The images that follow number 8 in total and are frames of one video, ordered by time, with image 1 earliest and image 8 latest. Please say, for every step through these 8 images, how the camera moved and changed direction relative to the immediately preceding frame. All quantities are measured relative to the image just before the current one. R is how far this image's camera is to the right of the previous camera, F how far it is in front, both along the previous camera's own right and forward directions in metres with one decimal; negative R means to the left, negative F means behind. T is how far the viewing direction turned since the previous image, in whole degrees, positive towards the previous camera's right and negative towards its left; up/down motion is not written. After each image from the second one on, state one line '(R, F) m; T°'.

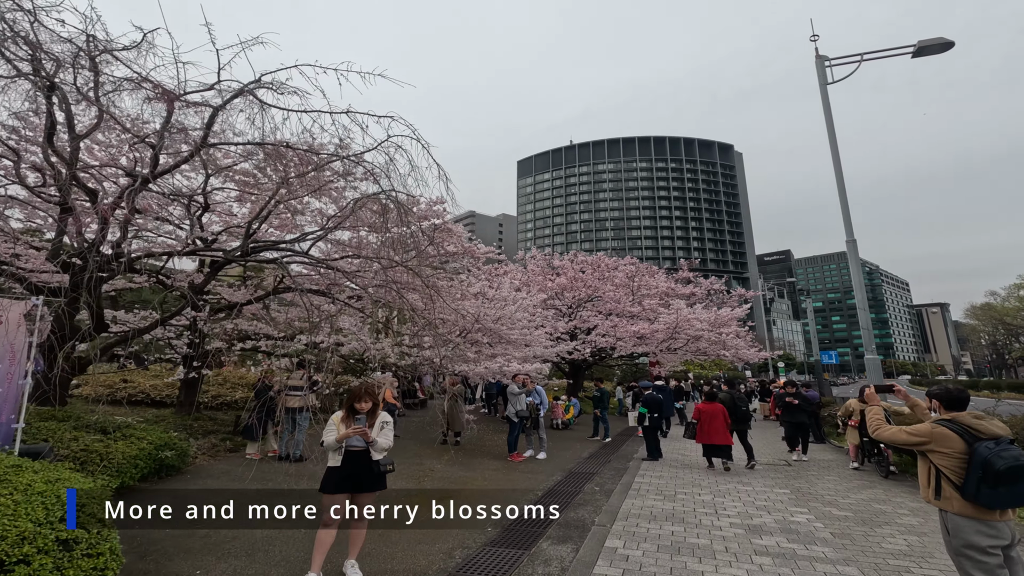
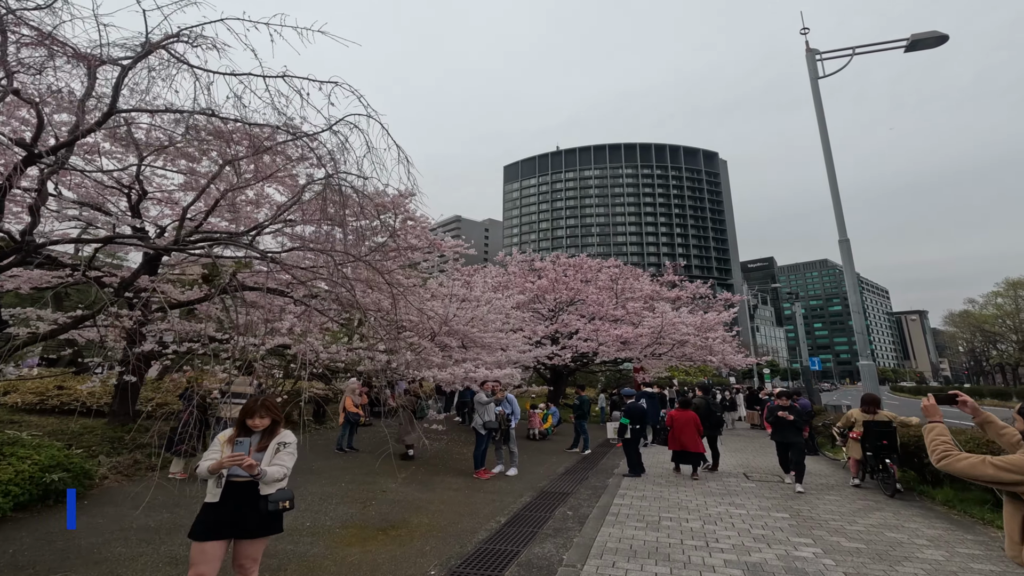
(+0.2, +0.7) m; +1°
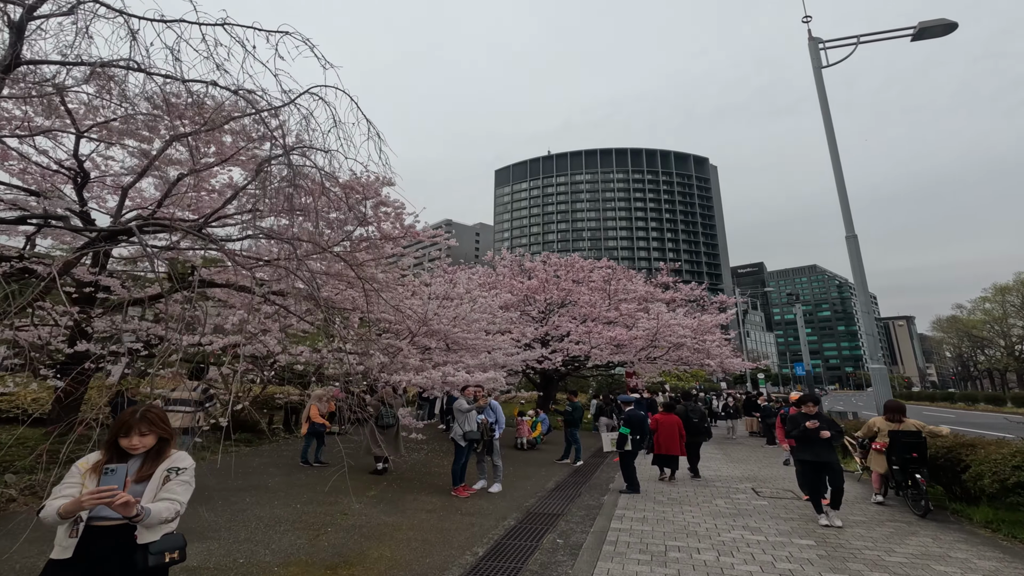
(+0.1, +0.7) m; +1°
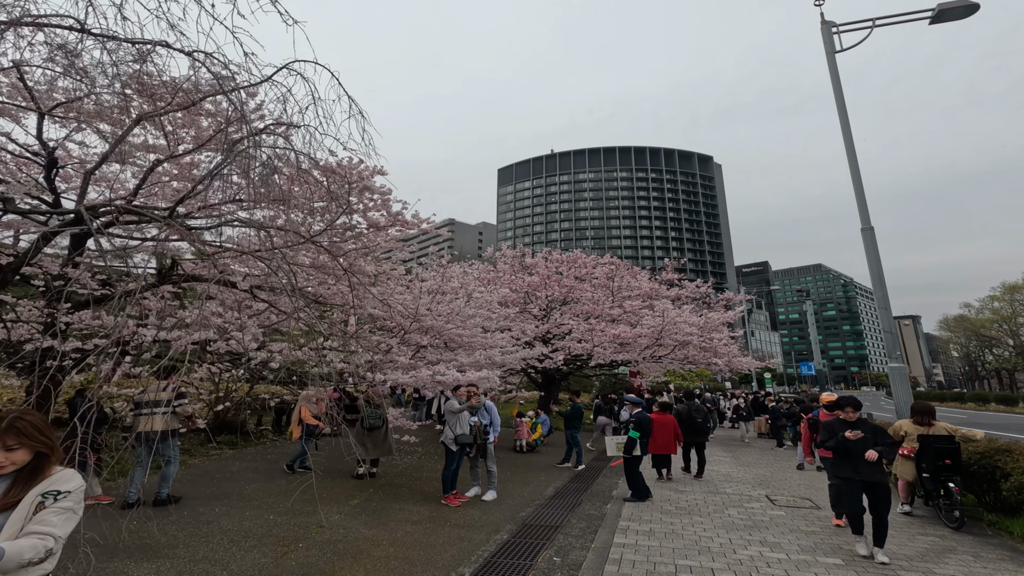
(+0.1, +0.4) m; 0°
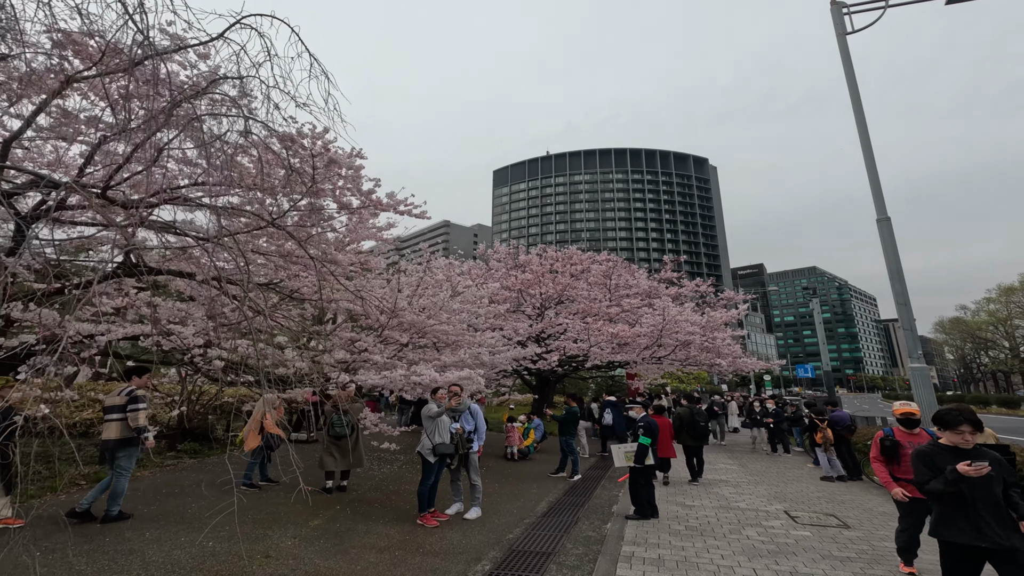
(+0.1, +0.7) m; 0°
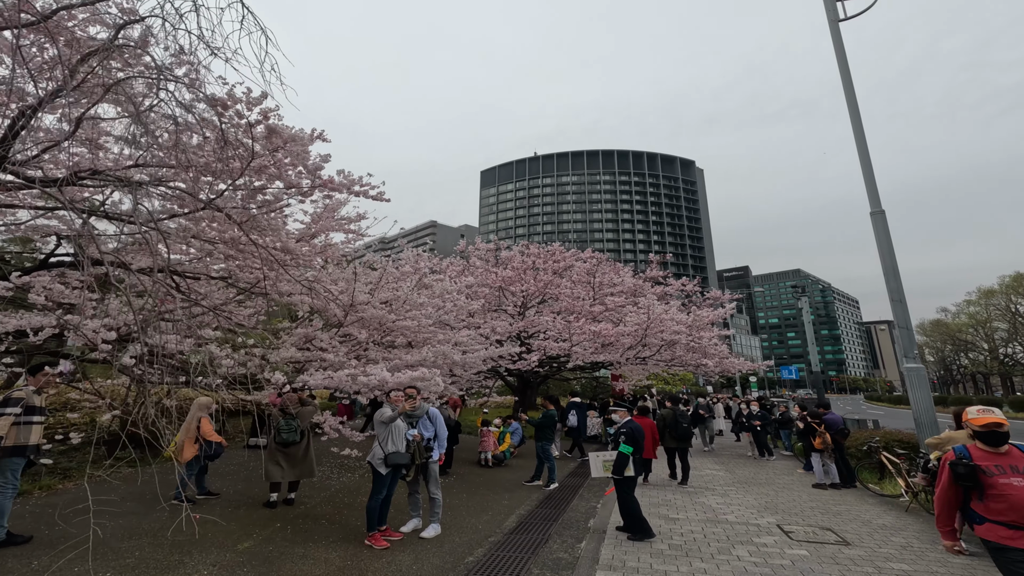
(+0.2, +0.5) m; +1°
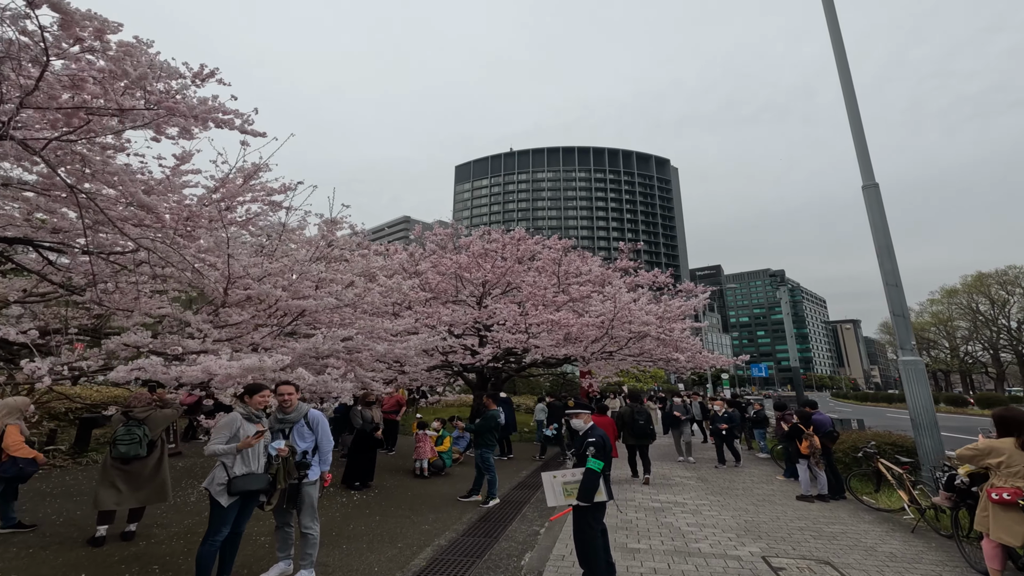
(+0.4, +1.1) m; +3°
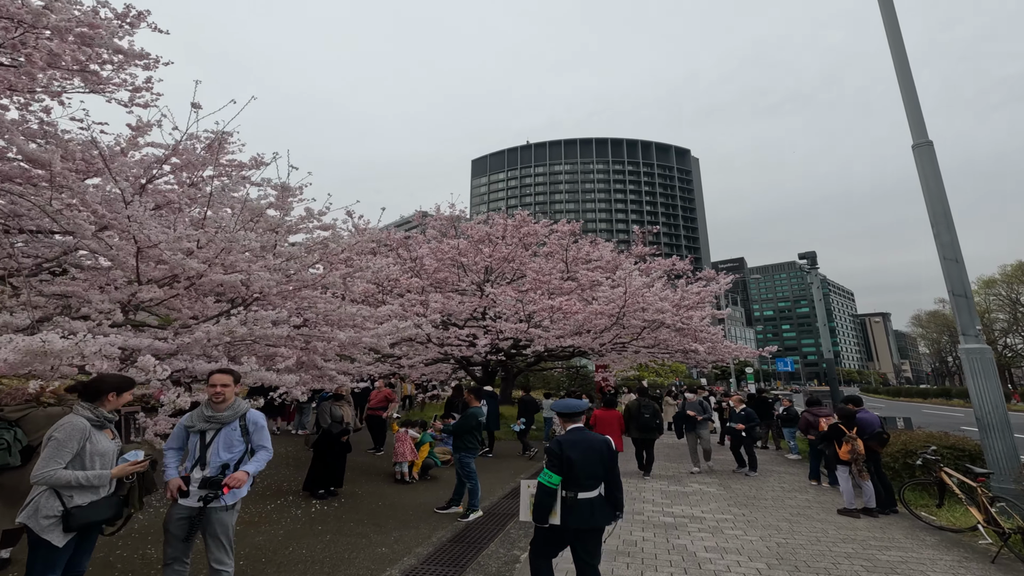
(+0.3, +0.9) m; -2°
